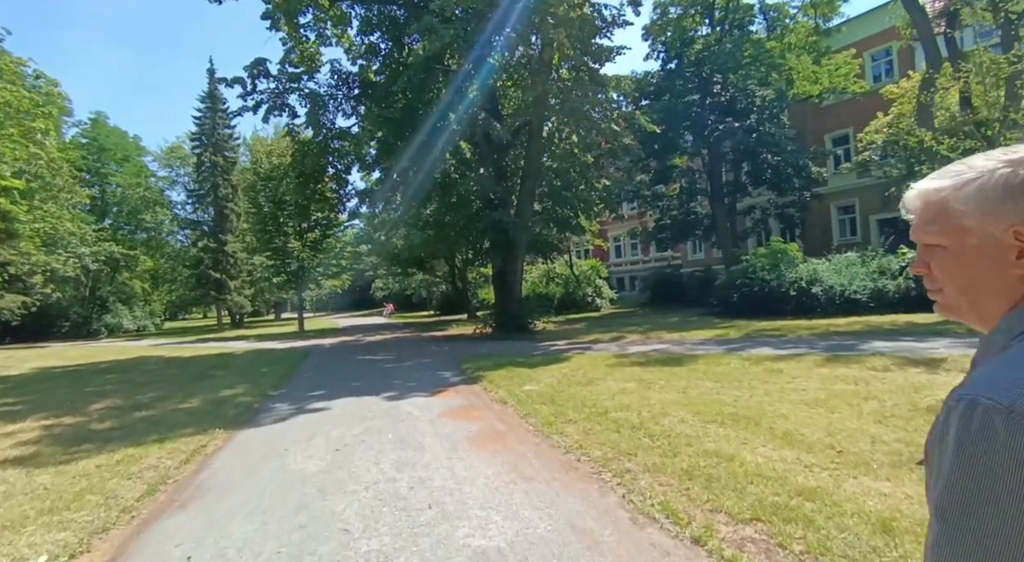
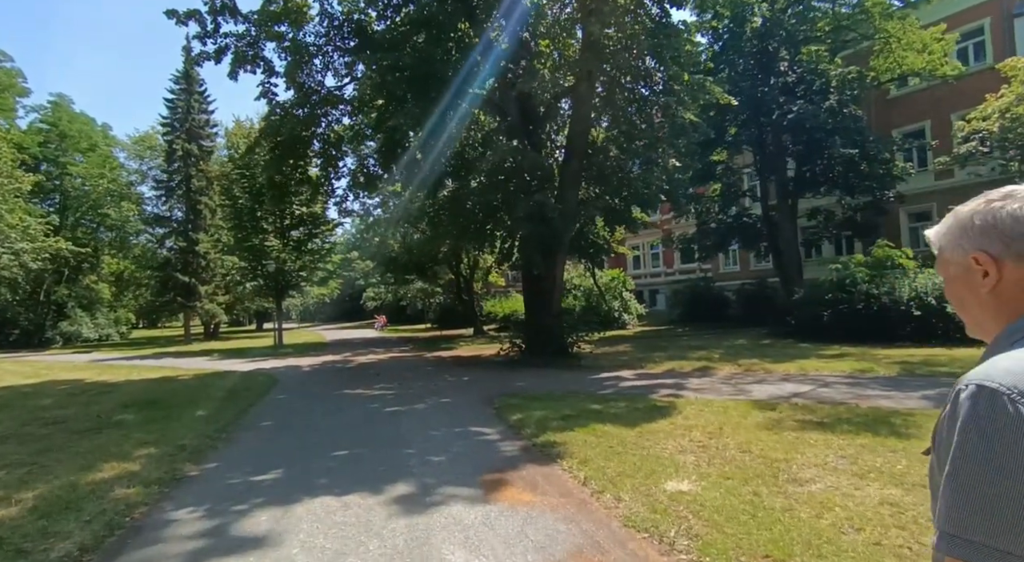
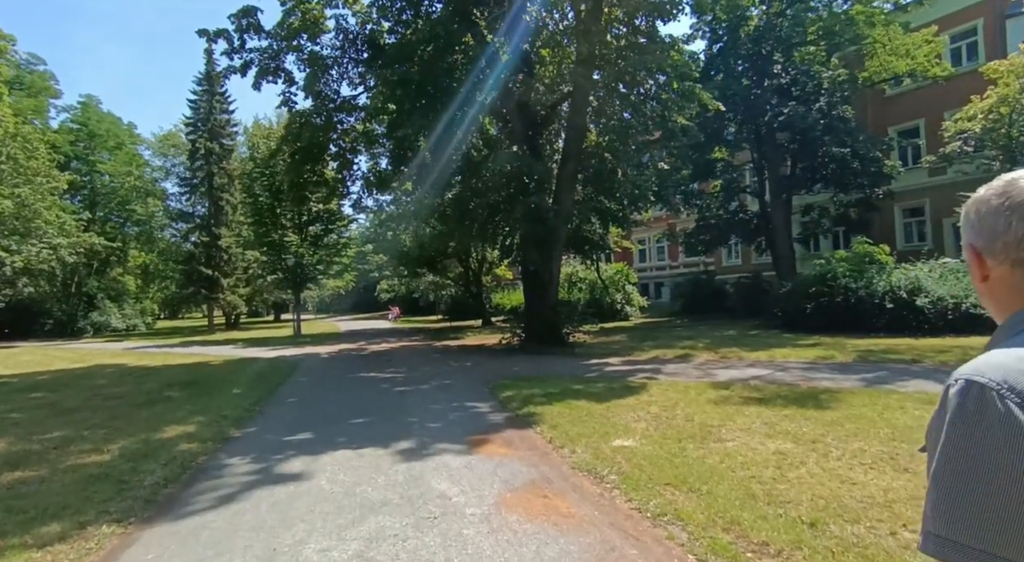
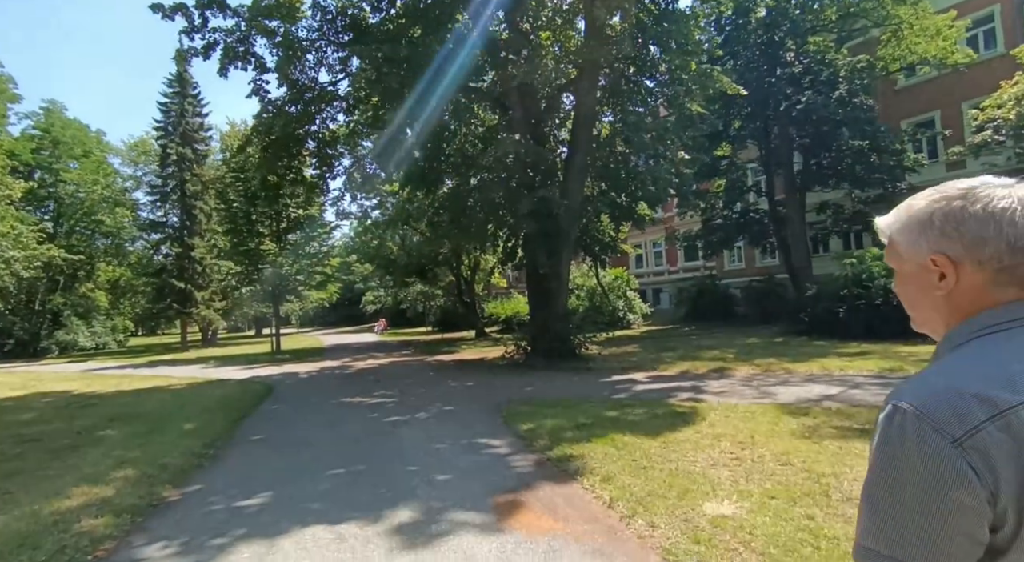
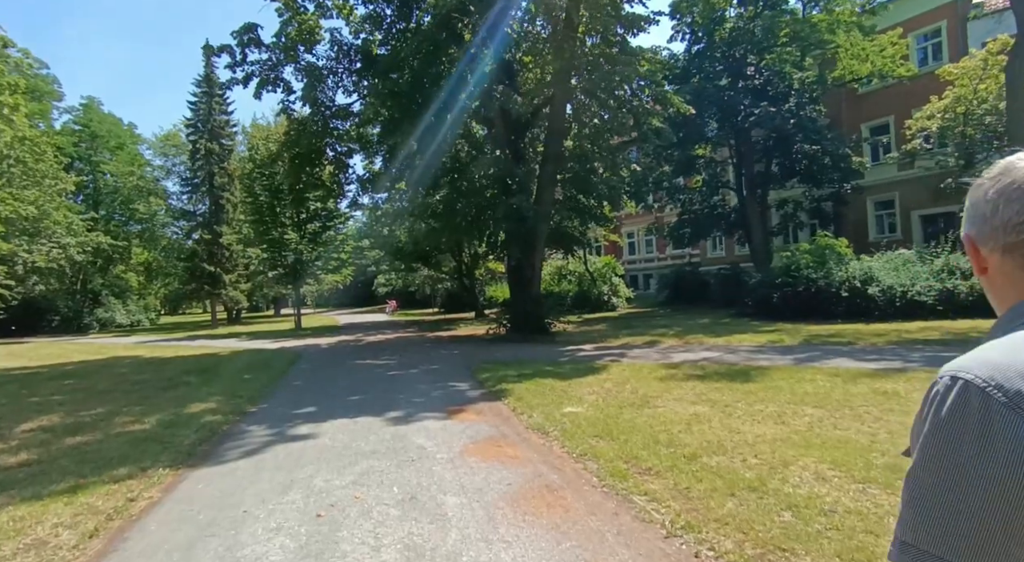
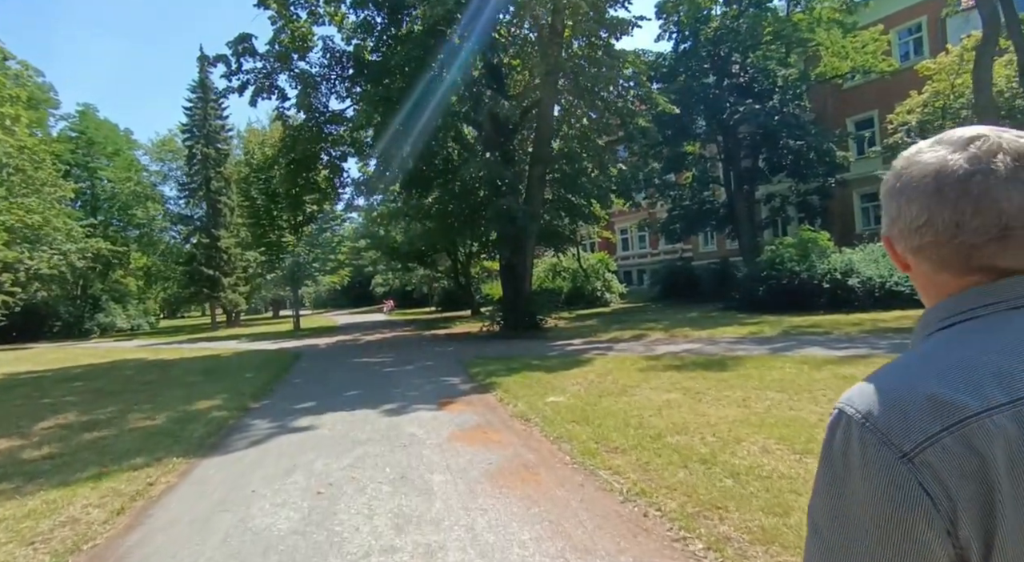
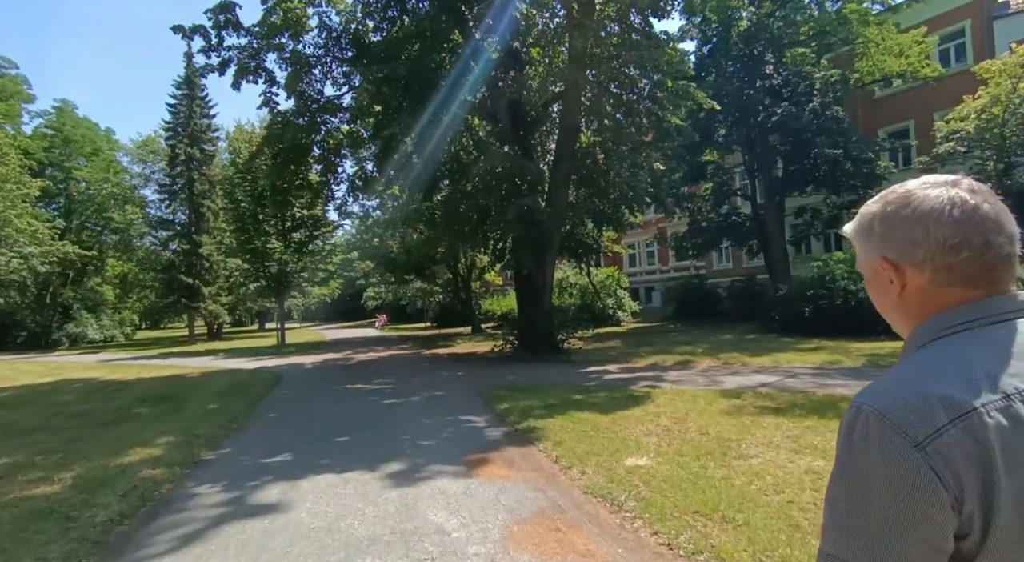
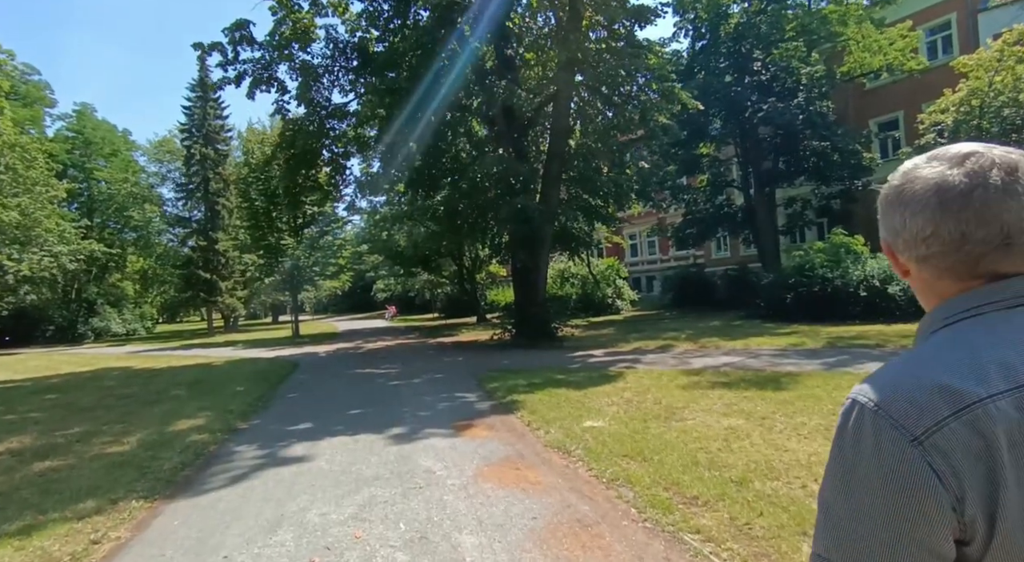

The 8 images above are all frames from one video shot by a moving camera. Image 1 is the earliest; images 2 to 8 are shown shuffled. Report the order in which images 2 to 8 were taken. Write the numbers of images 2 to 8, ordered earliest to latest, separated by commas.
6, 5, 8, 3, 7, 2, 4
